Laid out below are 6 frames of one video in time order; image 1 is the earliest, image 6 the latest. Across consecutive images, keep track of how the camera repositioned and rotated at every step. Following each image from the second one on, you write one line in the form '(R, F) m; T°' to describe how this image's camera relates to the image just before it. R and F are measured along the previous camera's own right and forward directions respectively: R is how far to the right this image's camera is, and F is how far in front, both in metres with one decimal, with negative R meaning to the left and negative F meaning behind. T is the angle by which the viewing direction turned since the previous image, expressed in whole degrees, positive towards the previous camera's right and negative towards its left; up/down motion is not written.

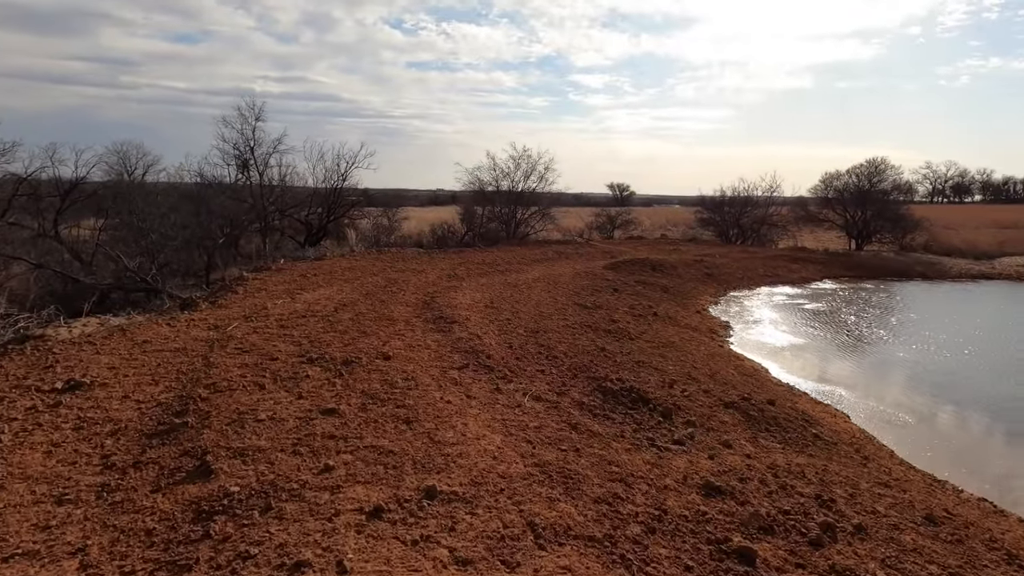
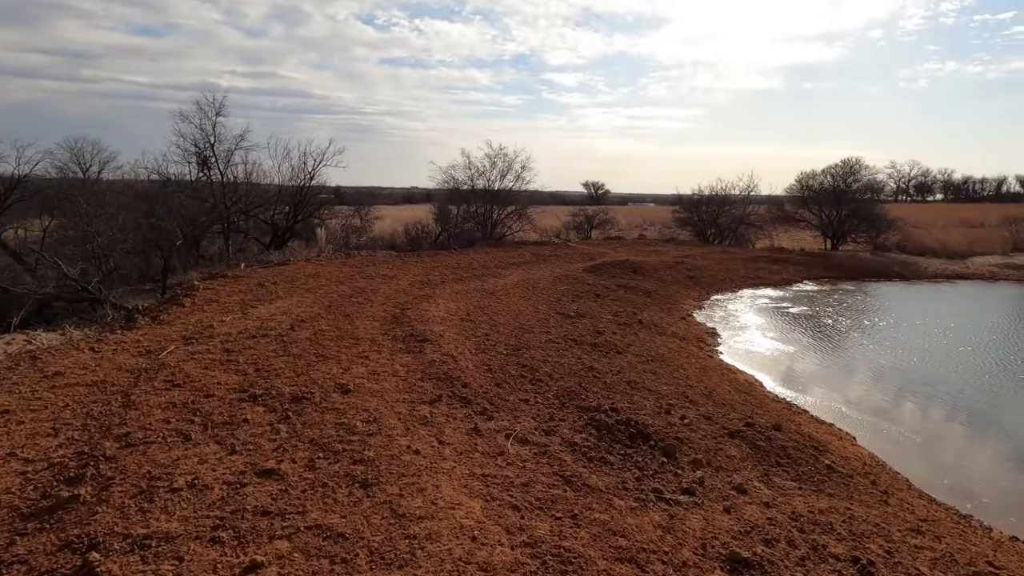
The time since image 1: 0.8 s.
(0.0, +0.9) m; +3°
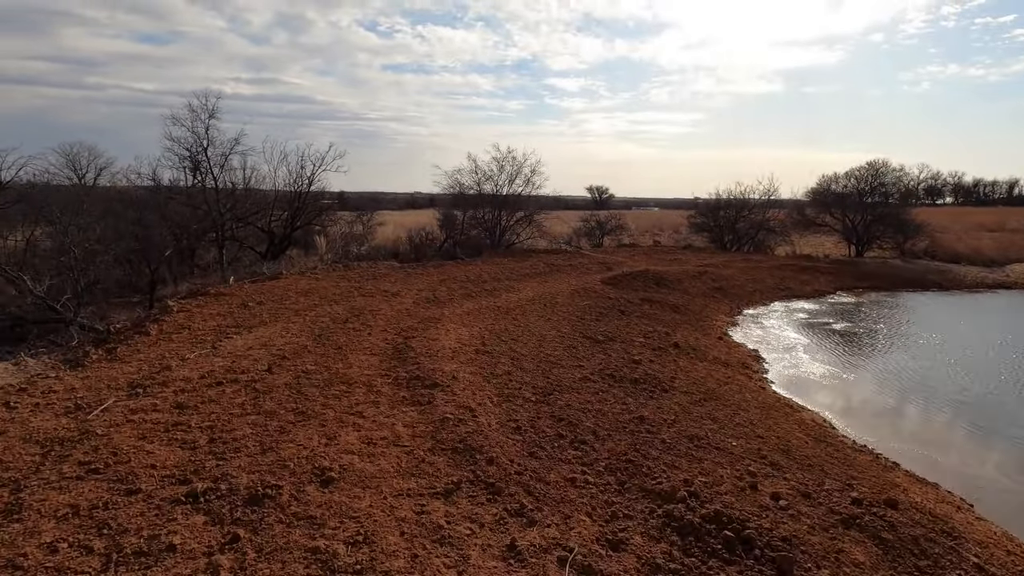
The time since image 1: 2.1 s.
(-0.3, +1.5) m; 0°
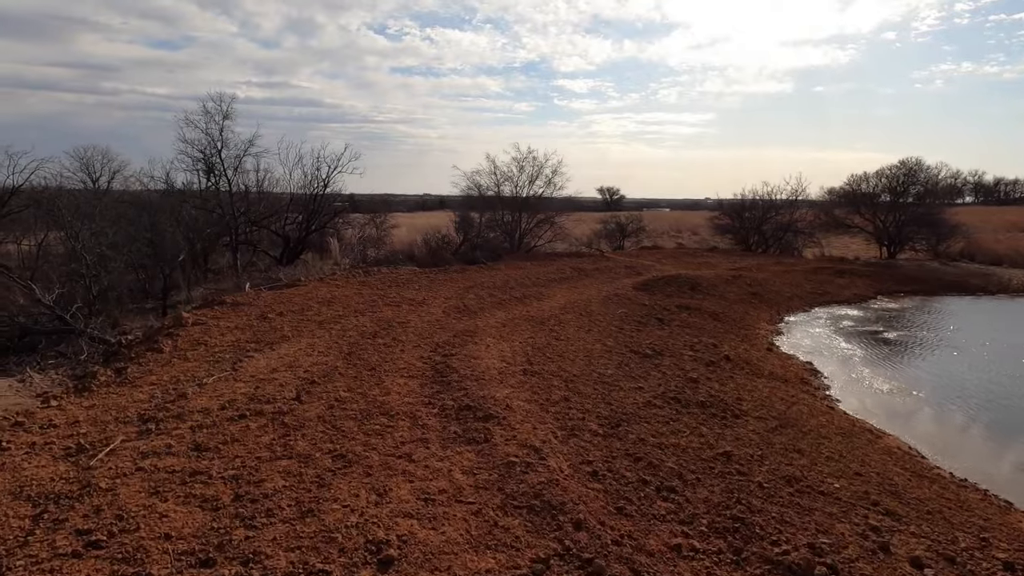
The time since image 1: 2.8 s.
(-0.6, +0.8) m; -1°
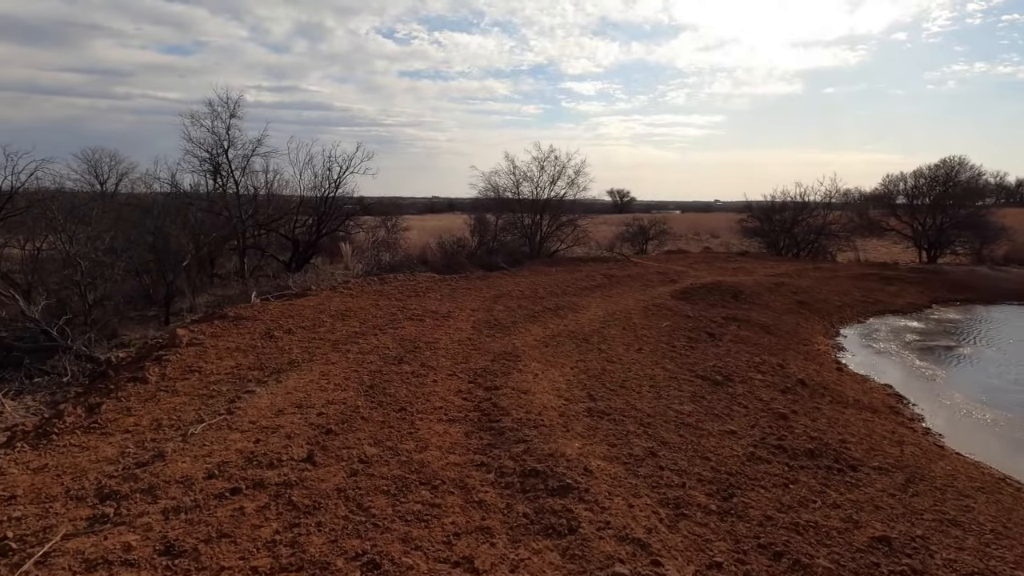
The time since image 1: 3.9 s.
(-0.6, +1.4) m; -1°
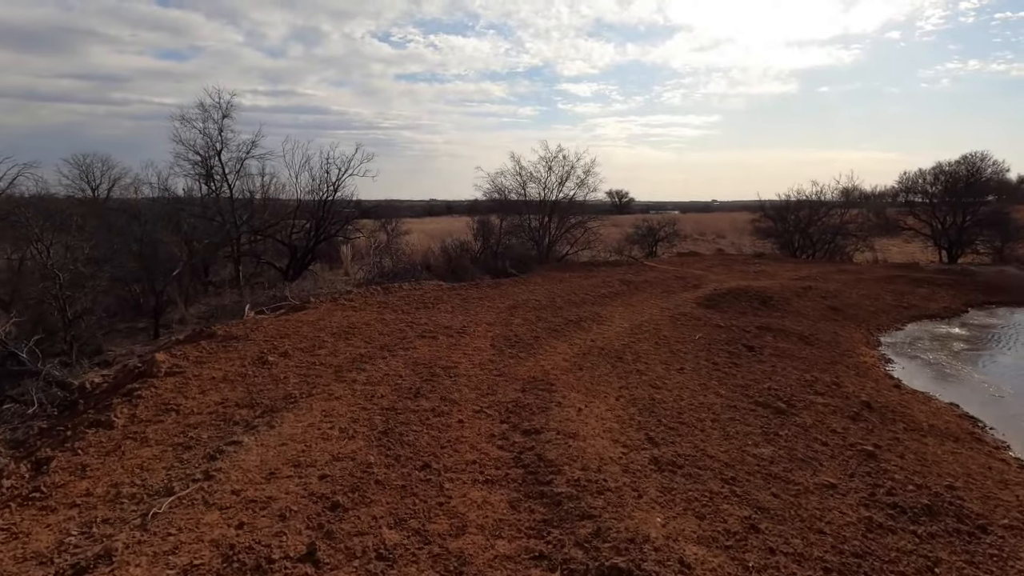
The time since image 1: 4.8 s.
(-0.4, +1.1) m; 0°
